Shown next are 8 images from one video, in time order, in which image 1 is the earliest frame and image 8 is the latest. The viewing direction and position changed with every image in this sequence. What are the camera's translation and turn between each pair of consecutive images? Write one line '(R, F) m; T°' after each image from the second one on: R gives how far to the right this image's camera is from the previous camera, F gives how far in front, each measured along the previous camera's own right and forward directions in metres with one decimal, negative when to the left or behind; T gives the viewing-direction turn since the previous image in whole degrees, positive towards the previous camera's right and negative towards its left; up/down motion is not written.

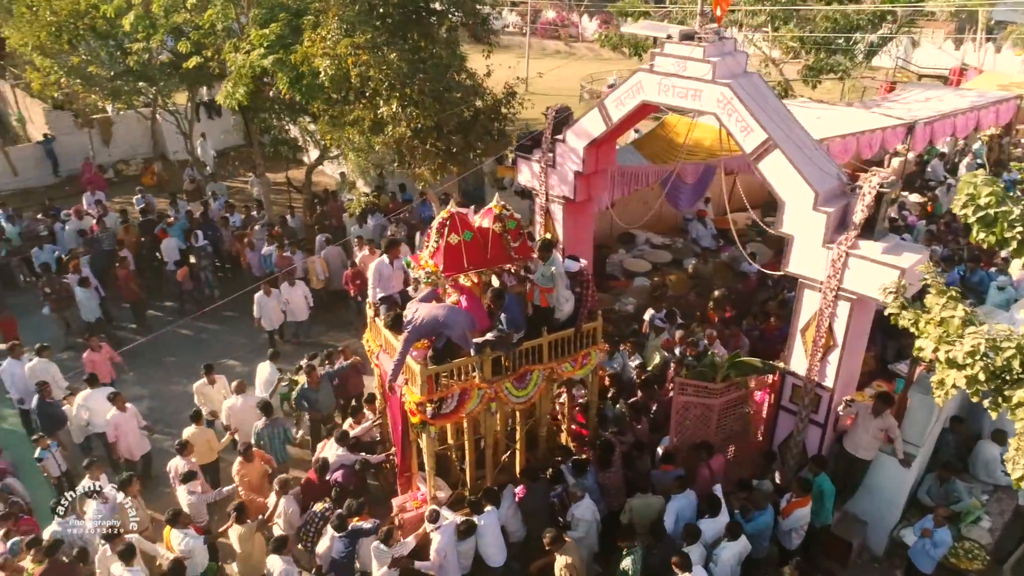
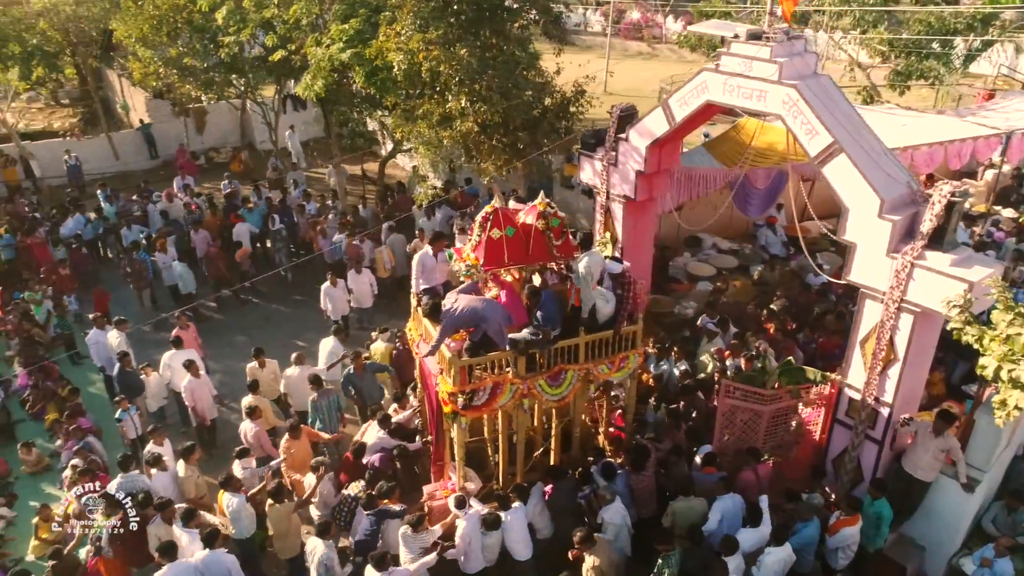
(+0.3, -0.1) m; -6°
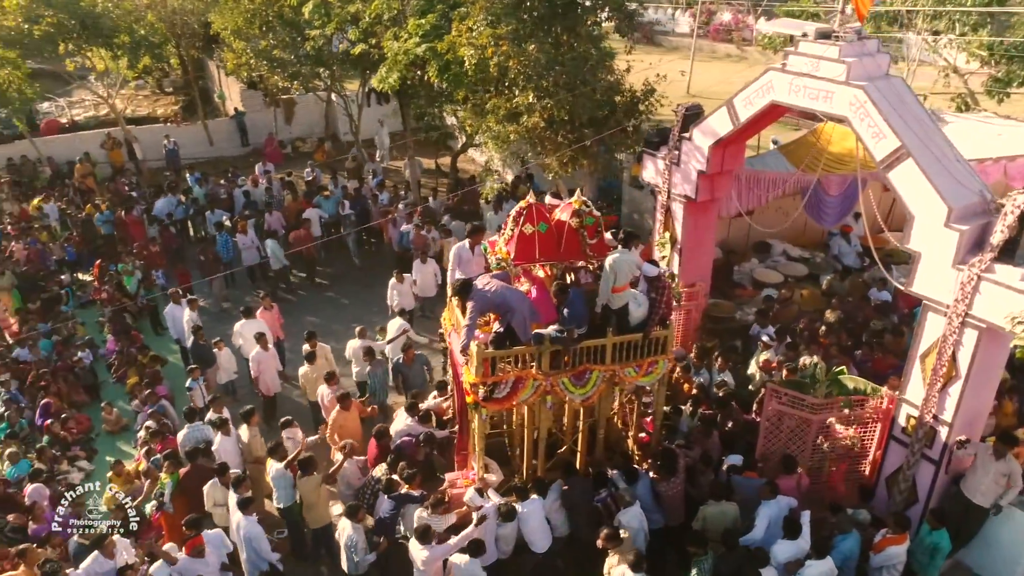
(+0.3, -0.1) m; -6°
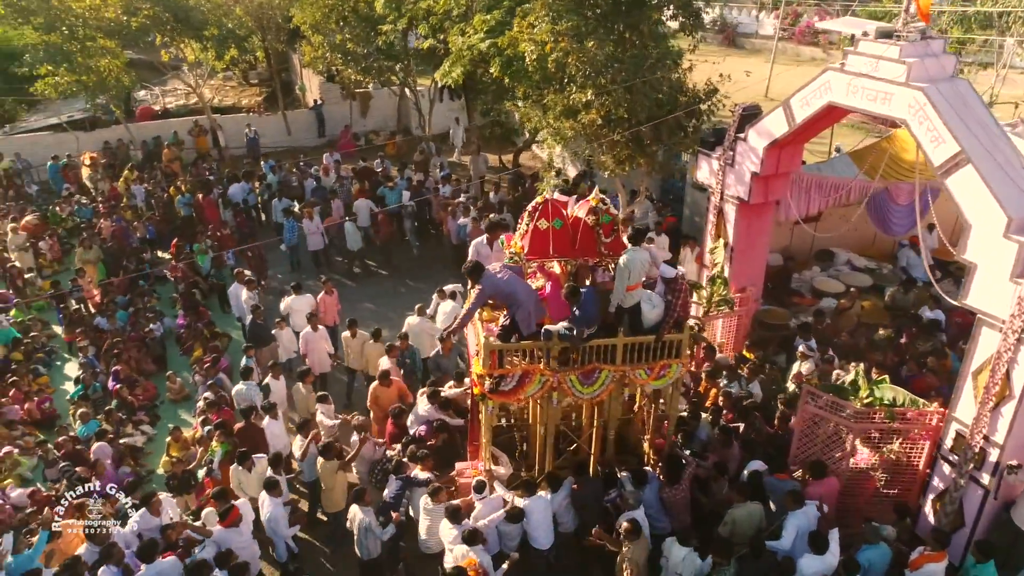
(+0.4, -0.1) m; -6°
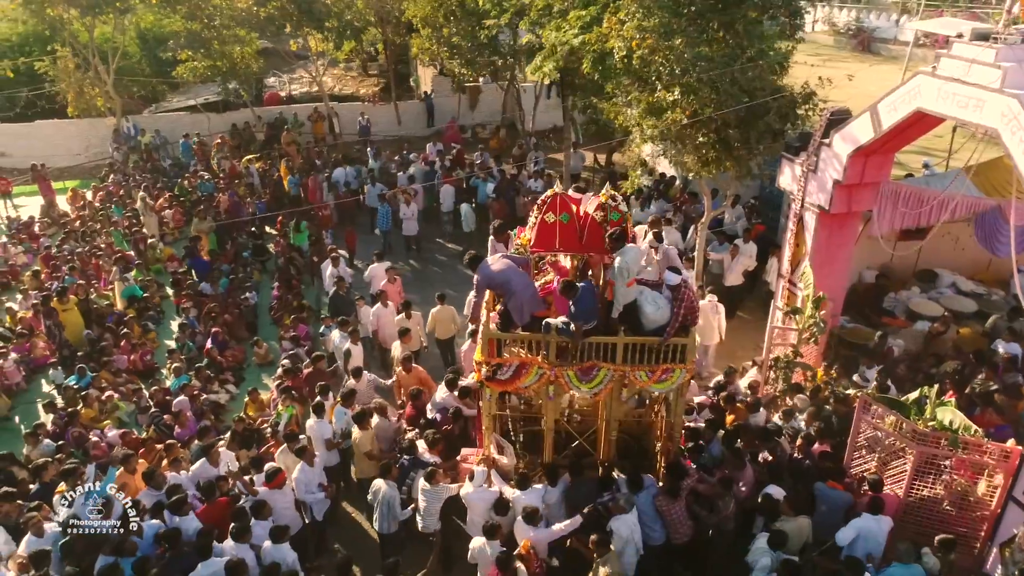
(+0.6, 0.0) m; -9°
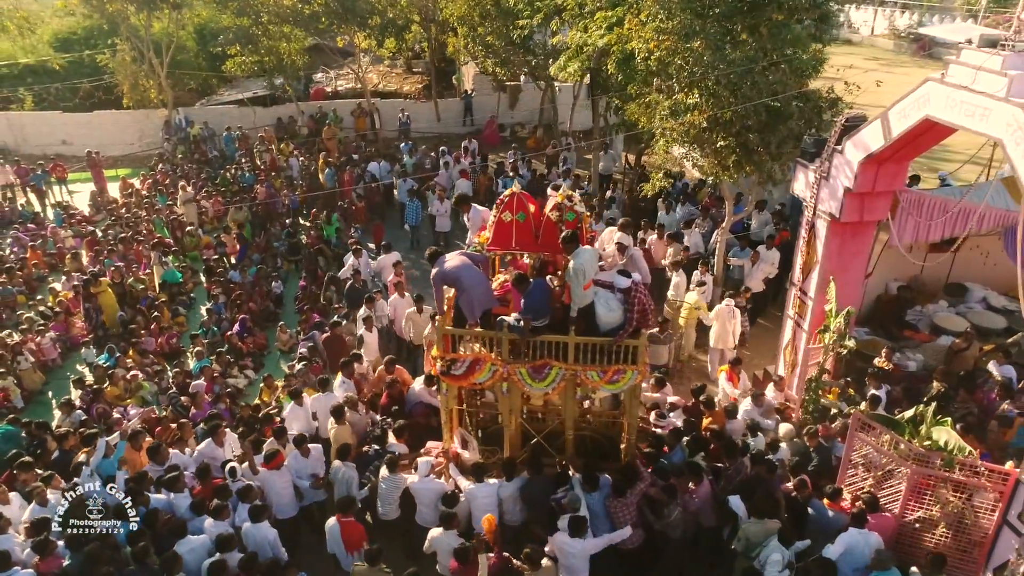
(+0.6, 0.0) m; -4°
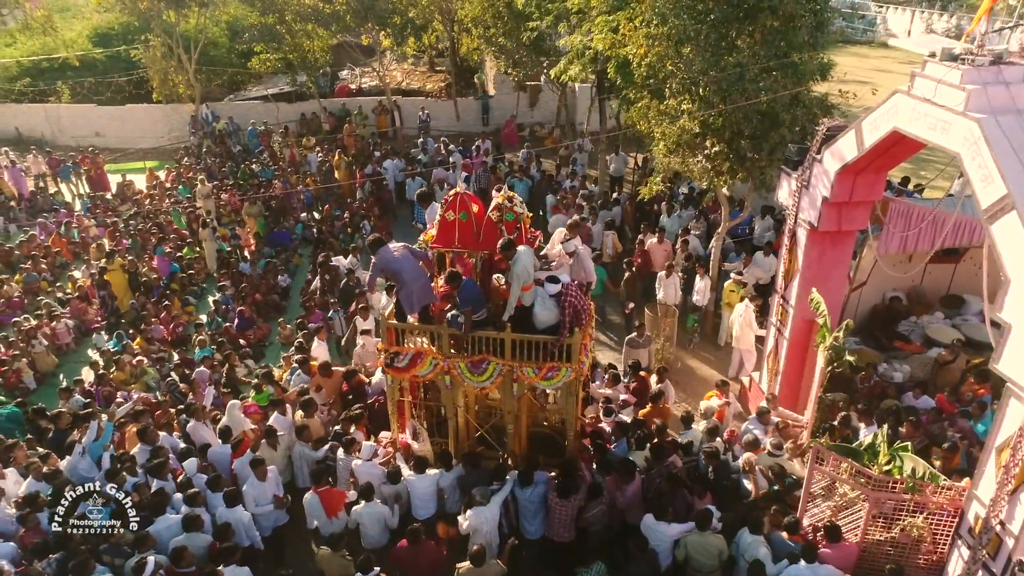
(+0.7, -0.2) m; -3°
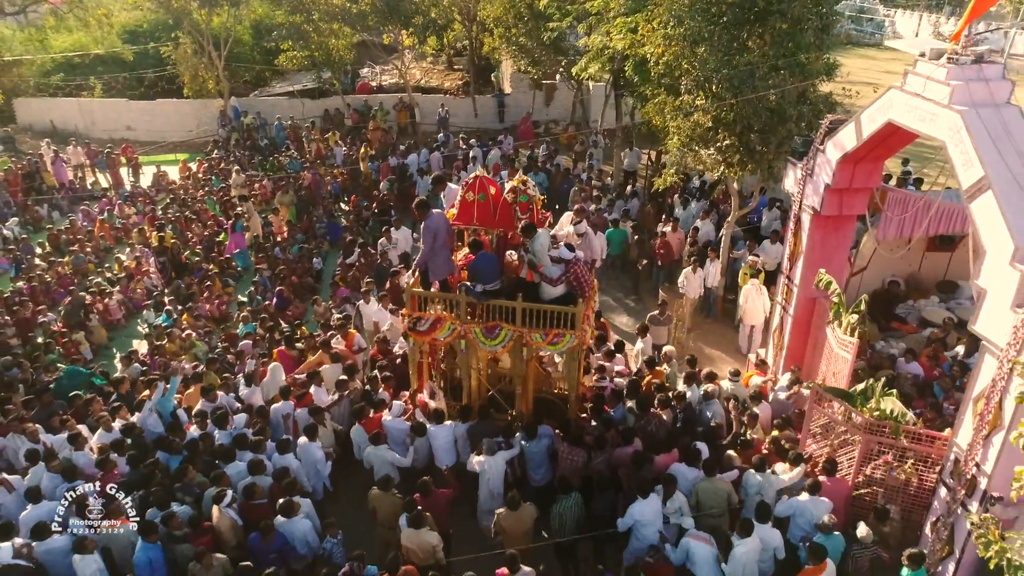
(-0.3, -0.8) m; 0°
